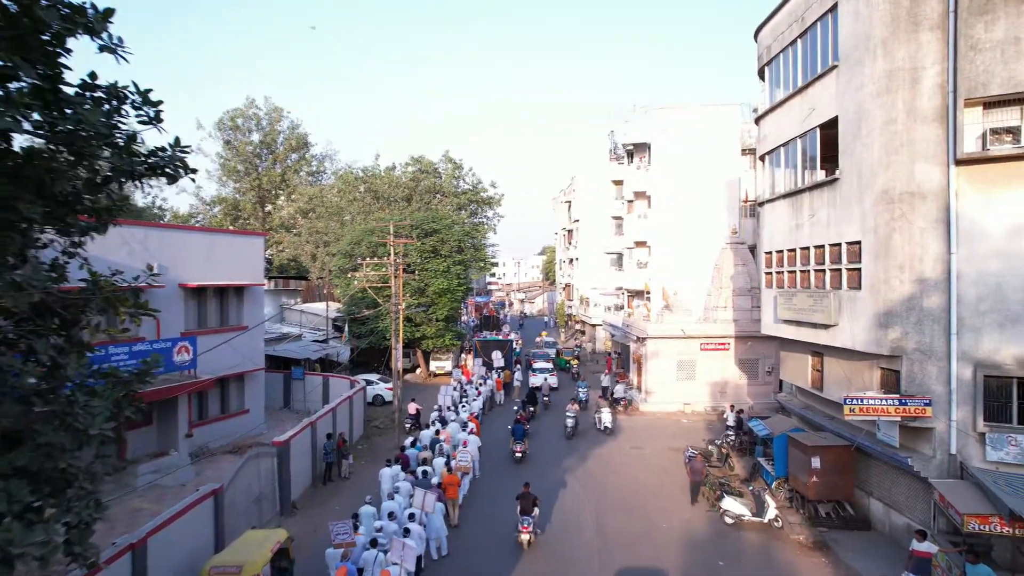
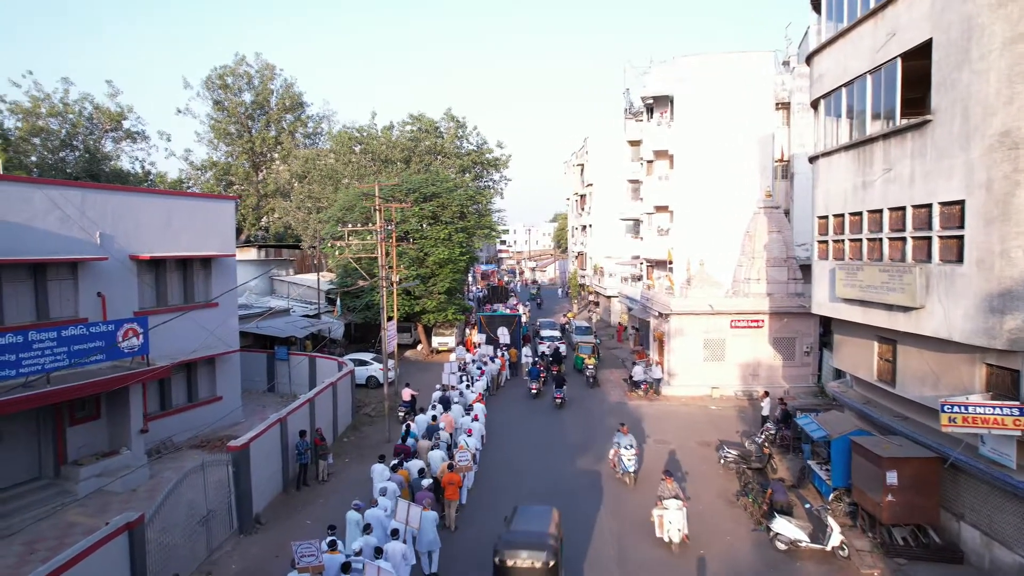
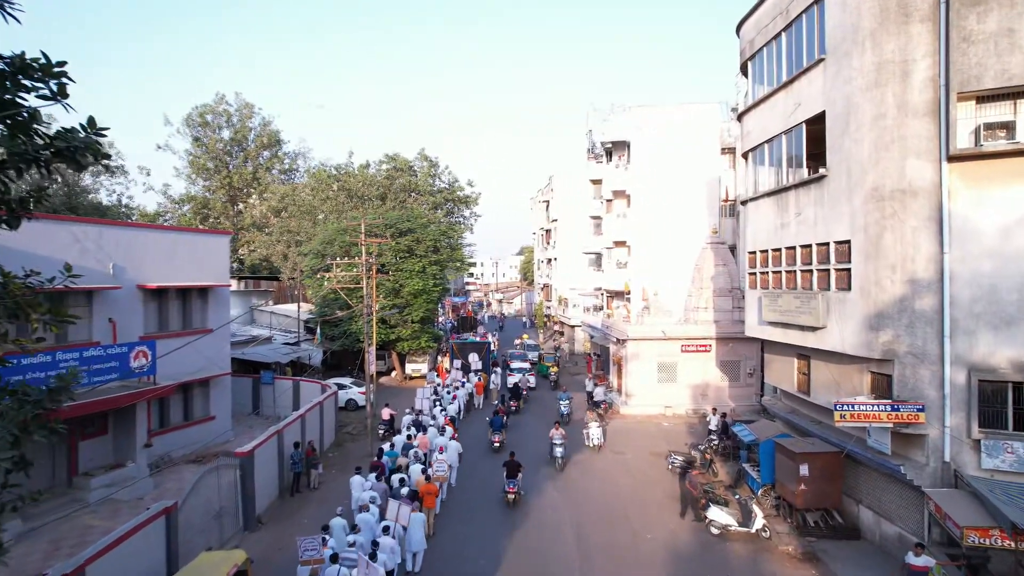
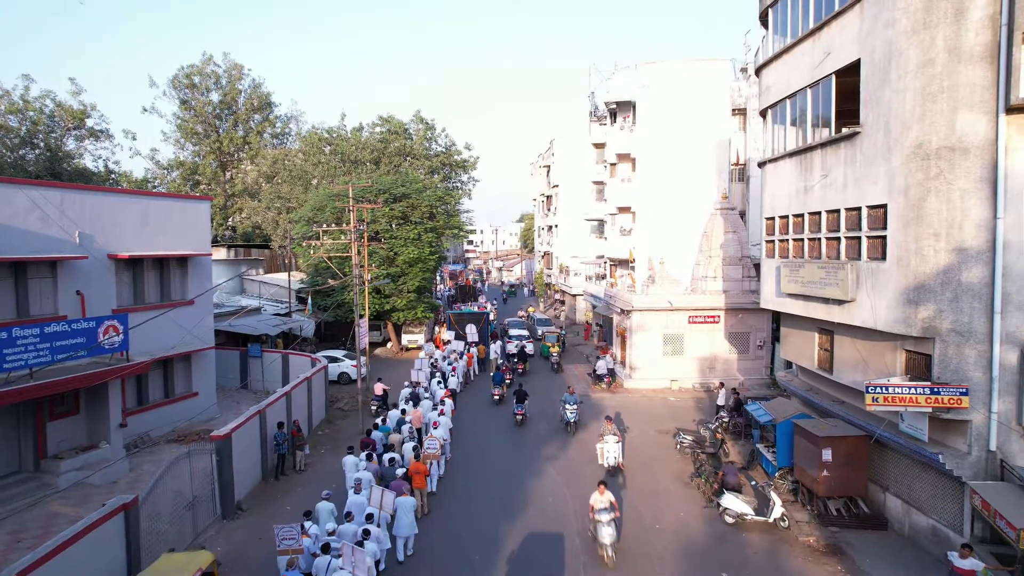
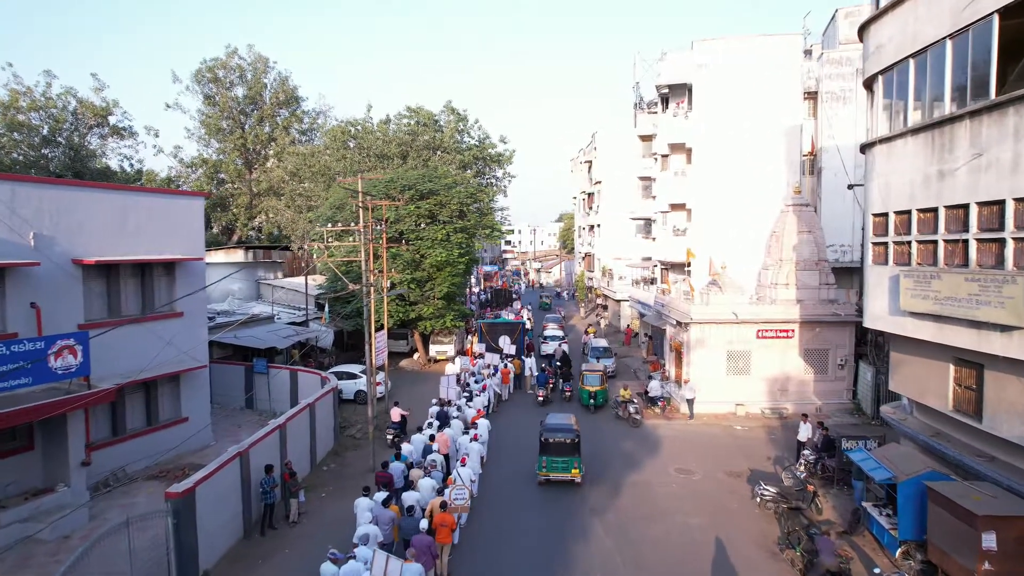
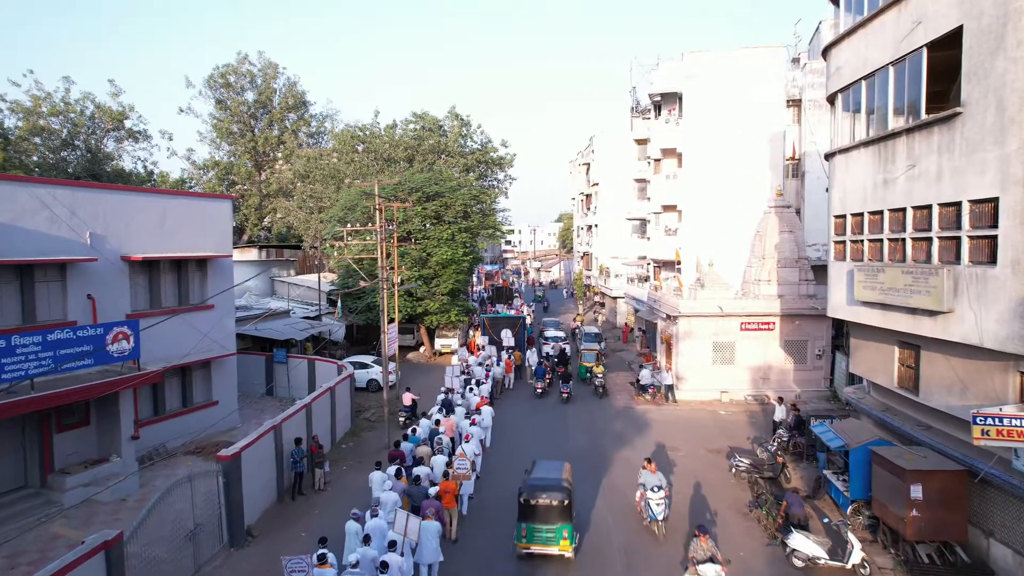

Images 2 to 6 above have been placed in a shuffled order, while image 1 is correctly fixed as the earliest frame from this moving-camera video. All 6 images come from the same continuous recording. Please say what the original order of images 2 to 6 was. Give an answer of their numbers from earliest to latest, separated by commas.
3, 4, 2, 6, 5
